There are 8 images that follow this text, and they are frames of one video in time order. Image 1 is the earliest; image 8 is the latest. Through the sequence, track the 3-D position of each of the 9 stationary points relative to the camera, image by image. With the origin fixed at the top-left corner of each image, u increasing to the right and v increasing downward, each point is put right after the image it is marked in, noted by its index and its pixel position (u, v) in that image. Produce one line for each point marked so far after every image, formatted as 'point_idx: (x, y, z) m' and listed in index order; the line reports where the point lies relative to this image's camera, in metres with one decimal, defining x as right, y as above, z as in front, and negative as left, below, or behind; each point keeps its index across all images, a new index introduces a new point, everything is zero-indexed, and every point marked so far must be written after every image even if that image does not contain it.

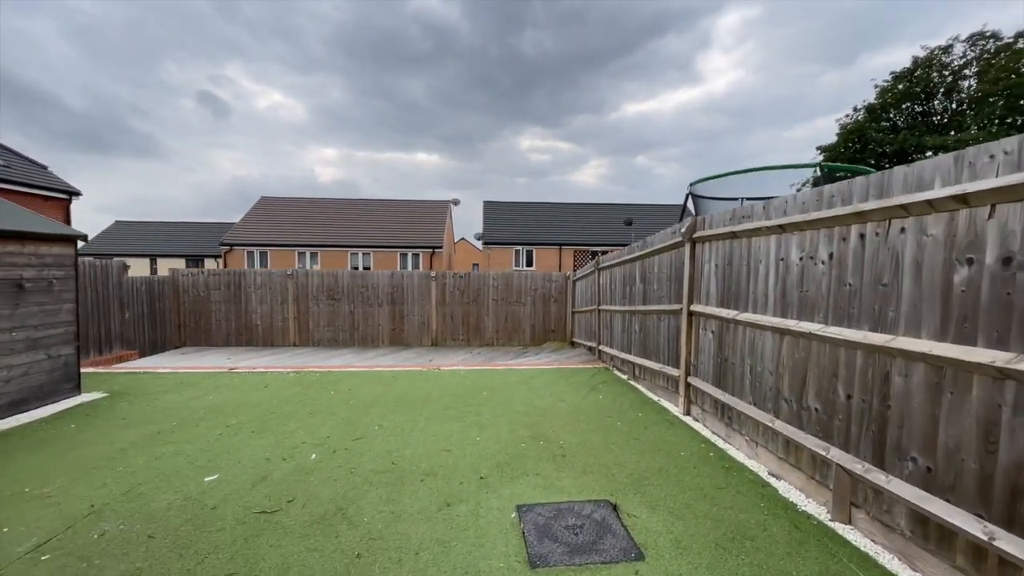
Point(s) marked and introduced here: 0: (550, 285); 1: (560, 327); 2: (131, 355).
0: (+0.8, +0.1, +9.5) m
1: (+1.0, -0.9, +9.5) m
2: (-6.8, -1.2, +7.8) m
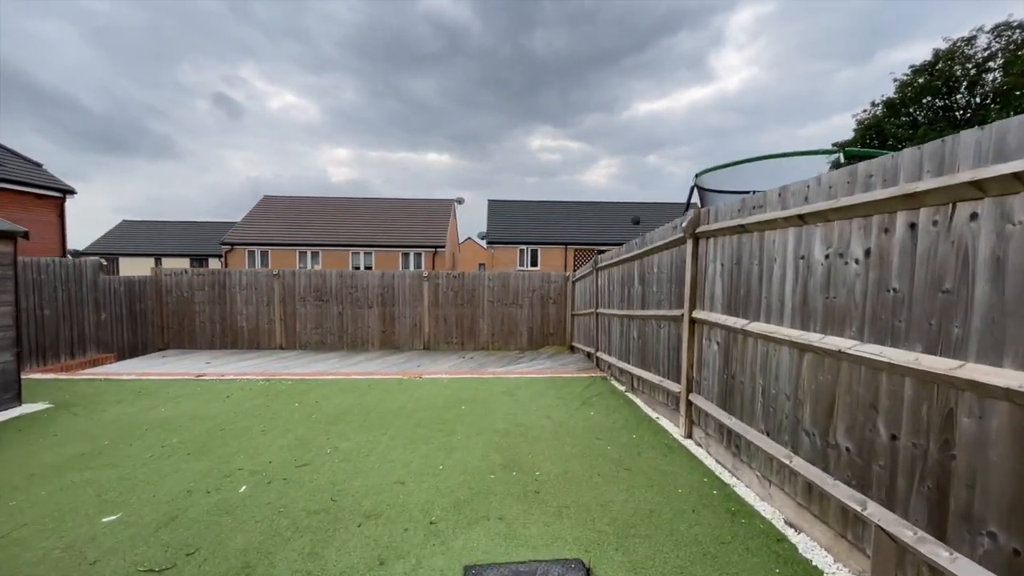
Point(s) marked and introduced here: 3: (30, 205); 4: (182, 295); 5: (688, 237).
0: (+0.8, 0.0, +9.0) m
1: (+1.0, -0.9, +9.0) m
2: (-6.9, -1.2, +7.5) m
3: (-13.7, +2.3, +11.5) m
4: (-6.6, -0.2, +8.7) m
5: (+1.4, +0.4, +3.4) m
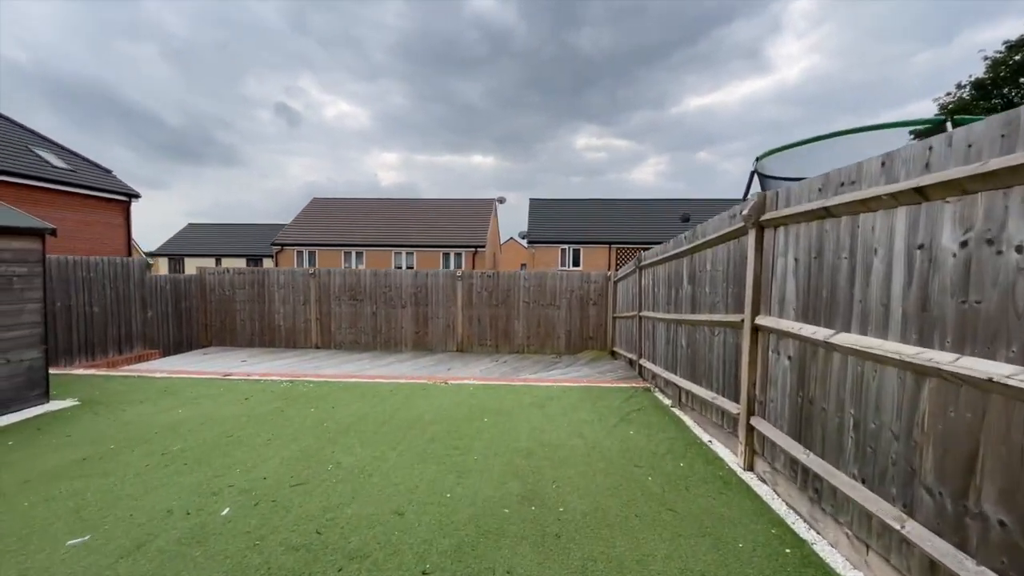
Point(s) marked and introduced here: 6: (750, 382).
0: (+1.5, 0.0, +8.4) m
1: (+1.7, -0.9, +8.4) m
2: (-6.3, -1.2, +7.7) m
3: (-12.6, +2.4, +12.4) m
4: (-5.8, -0.1, +8.9) m
5: (+1.5, +0.4, +2.8) m
6: (+1.5, -0.6, +2.8) m
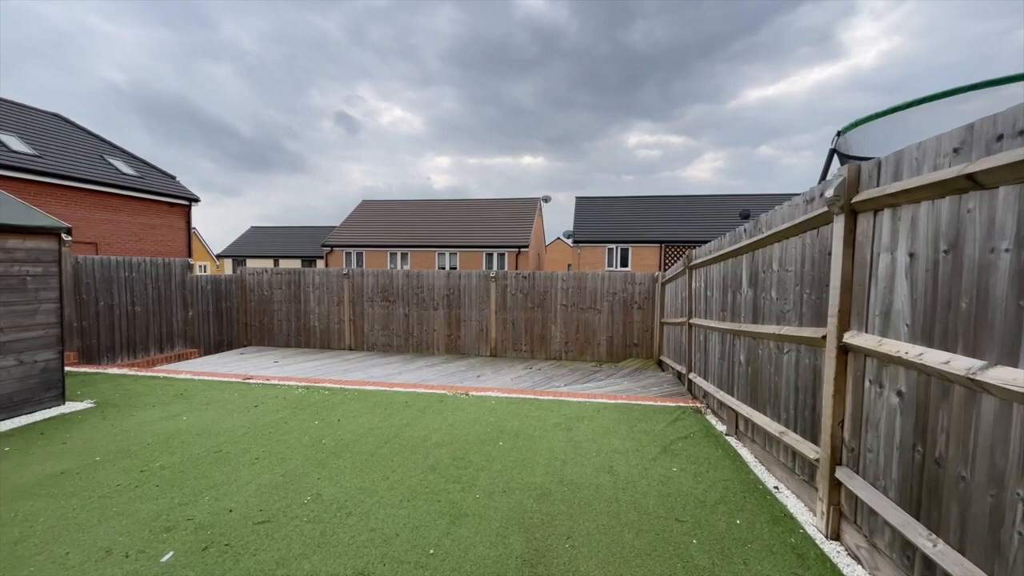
0: (+2.1, 0.0, +7.7) m
1: (+2.3, -0.9, +7.7) m
2: (-5.7, -1.2, +7.8) m
3: (-11.4, +2.4, +13.2) m
4: (-5.1, -0.1, +8.9) m
5: (+1.5, +0.4, +2.1) m
6: (+1.5, -0.6, +2.1) m
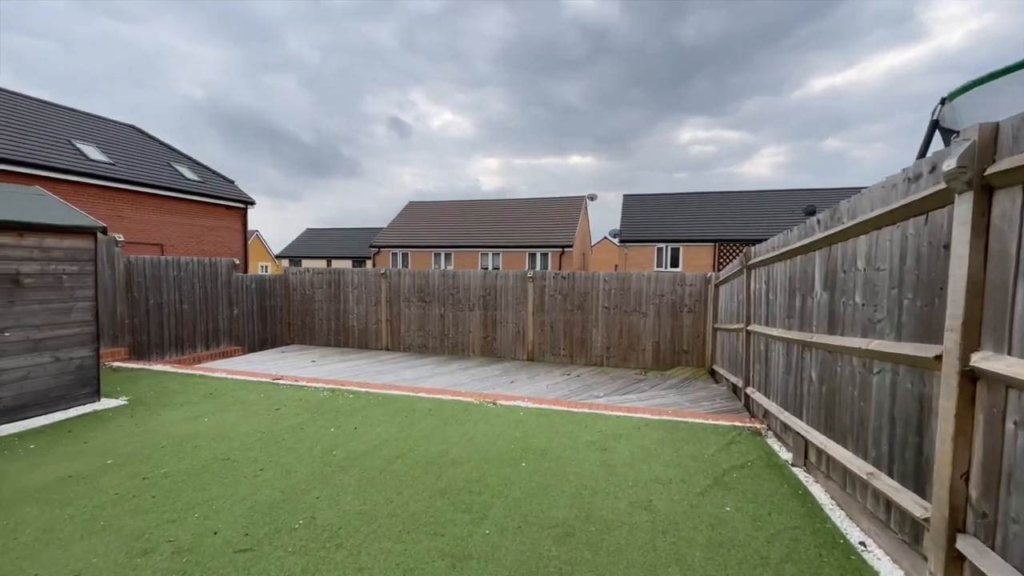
0: (+2.7, 0.0, +7.0) m
1: (+2.9, -1.0, +7.0) m
2: (-5.0, -1.1, +8.0) m
3: (-10.1, +2.5, +14.0) m
4: (-4.3, -0.1, +9.1) m
5: (+1.6, +0.3, +1.5) m
6: (+1.6, -0.6, +1.5) m
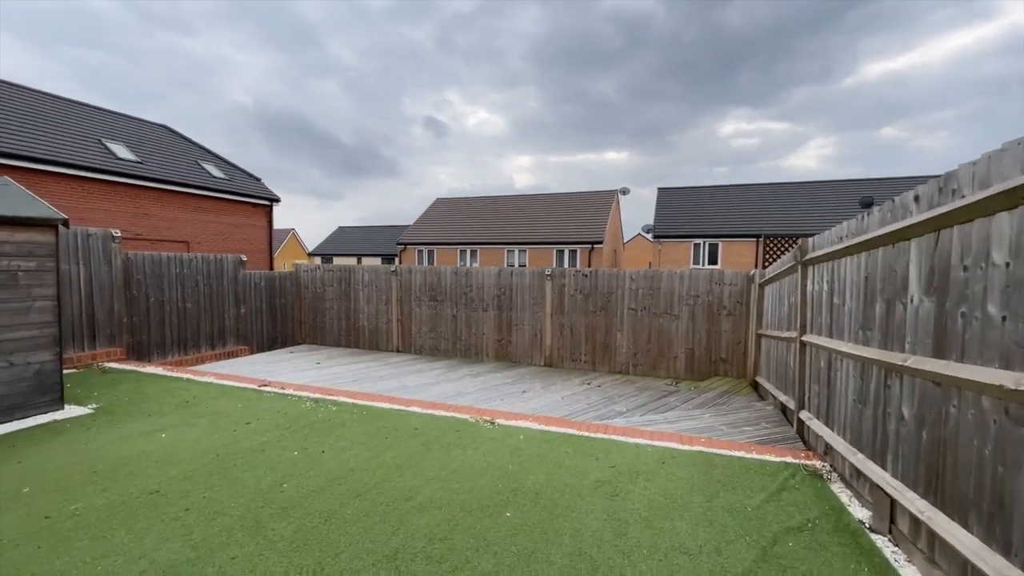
0: (+2.9, 0.0, +6.2) m
1: (+3.1, -1.0, +6.1) m
2: (-4.7, -1.1, +7.7) m
3: (-9.3, +2.6, +14.1) m
4: (-3.9, -0.1, +8.7) m
5: (+1.4, +0.3, +0.8) m
6: (+1.3, -0.7, +0.8) m
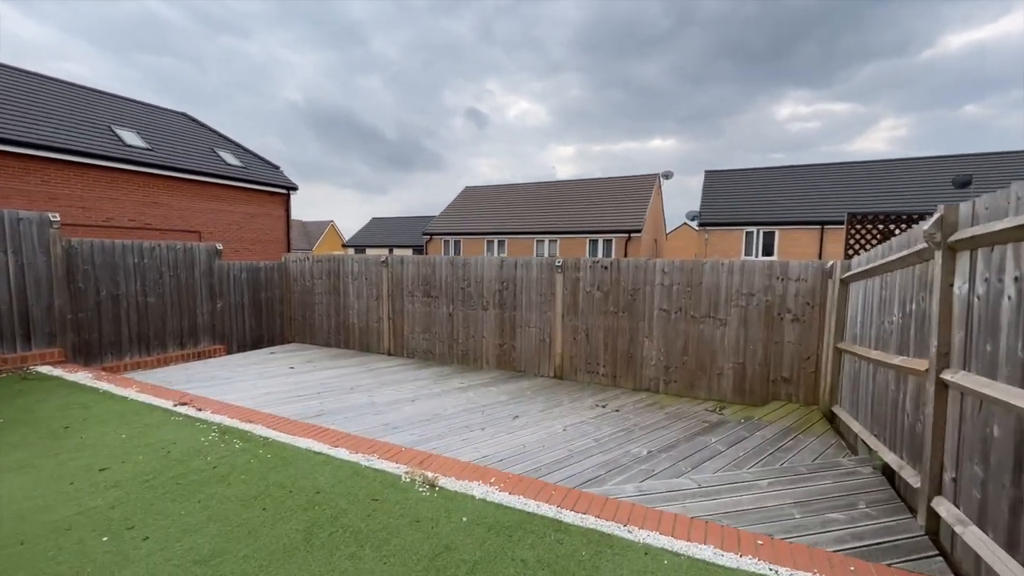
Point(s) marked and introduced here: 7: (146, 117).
0: (+2.9, 0.0, +4.6) m
1: (+3.1, -0.9, +4.6) m
2: (-4.6, -1.0, +6.9) m
3: (-8.6, +2.8, +13.6) m
4: (-3.7, +0.1, +7.8) m
5: (+0.8, +0.3, -0.6) m
6: (+0.8, -0.7, -0.6) m
7: (-11.0, +5.2, +13.2) m
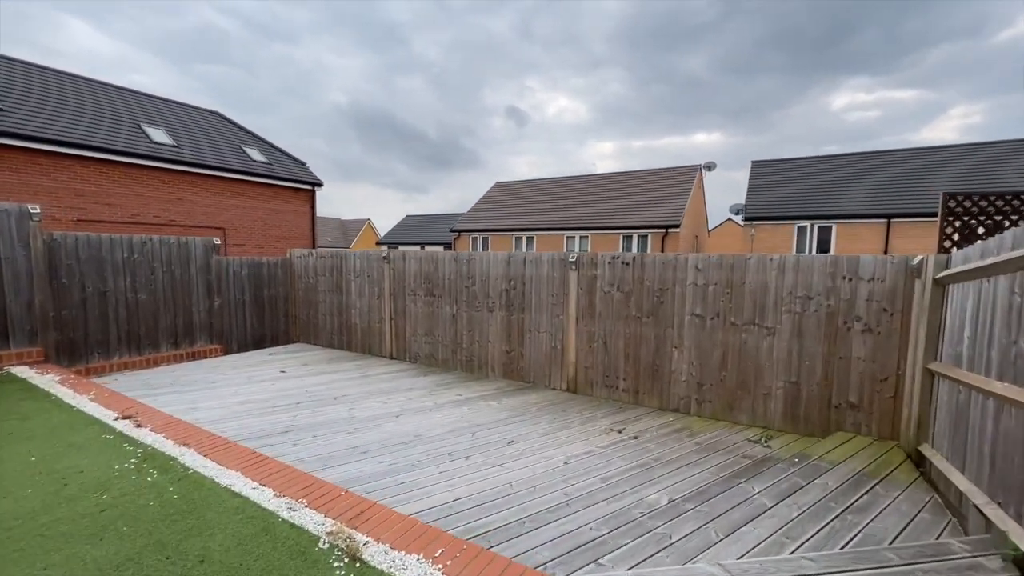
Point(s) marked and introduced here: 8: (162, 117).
0: (+2.9, 0.0, +3.7) m
1: (+3.0, -0.9, +3.6) m
2: (-4.4, -0.9, +6.6) m
3: (-7.8, +2.9, +13.5) m
4: (-3.4, +0.1, +7.4) m
5: (+0.3, +0.3, -1.4) m
6: (+0.3, -0.7, -1.3) m
7: (-10.2, +5.3, +13.3) m
8: (-10.2, +5.1, +12.8) m
